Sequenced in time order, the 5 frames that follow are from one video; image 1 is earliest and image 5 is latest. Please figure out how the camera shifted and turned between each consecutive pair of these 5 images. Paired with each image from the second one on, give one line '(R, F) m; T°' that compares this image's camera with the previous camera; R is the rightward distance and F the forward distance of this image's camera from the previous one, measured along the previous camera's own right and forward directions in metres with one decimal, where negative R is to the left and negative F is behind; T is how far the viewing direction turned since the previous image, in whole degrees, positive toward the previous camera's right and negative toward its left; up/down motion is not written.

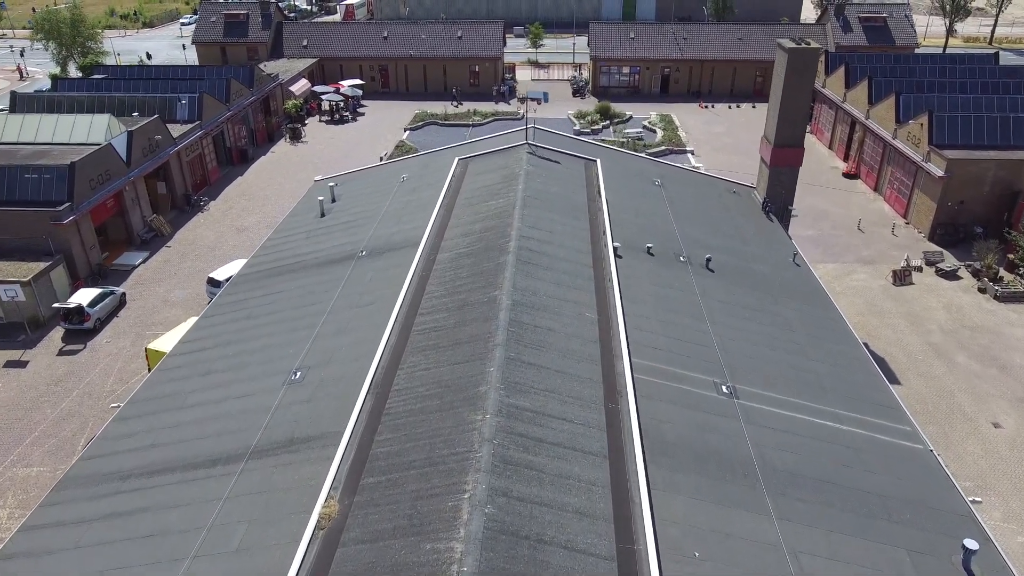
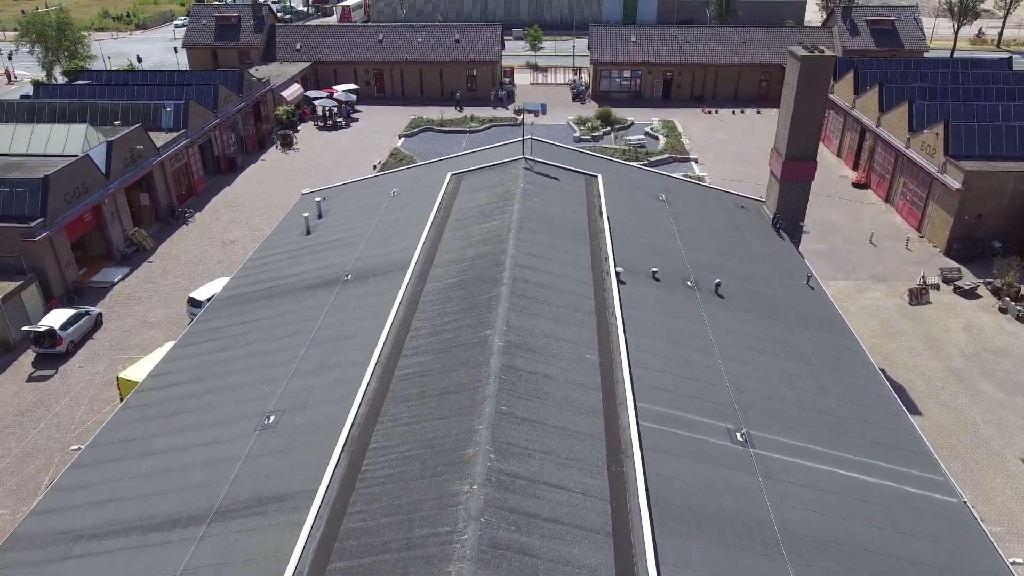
(+0.1, +1.6) m; 0°
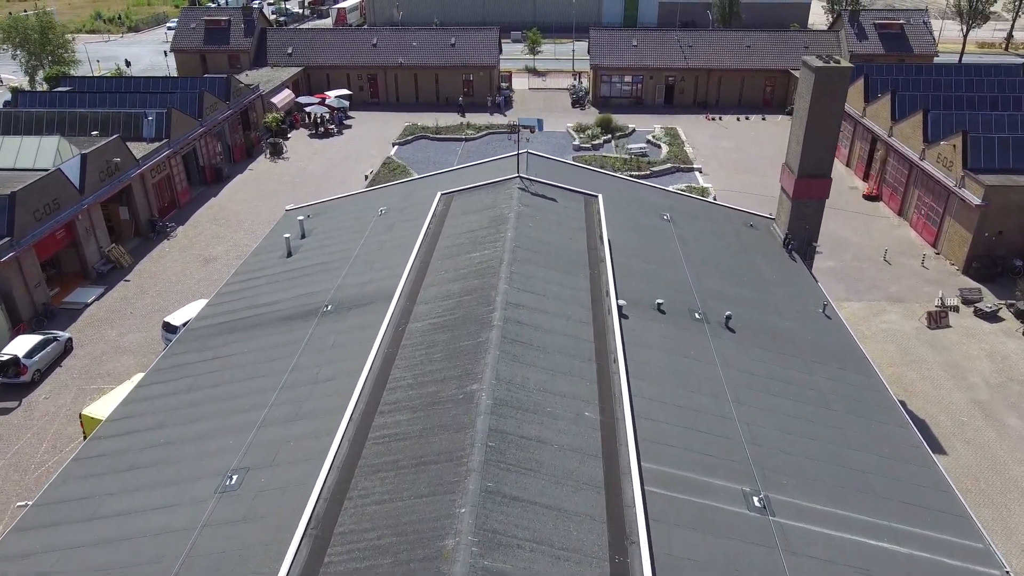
(+0.2, +1.7) m; 0°
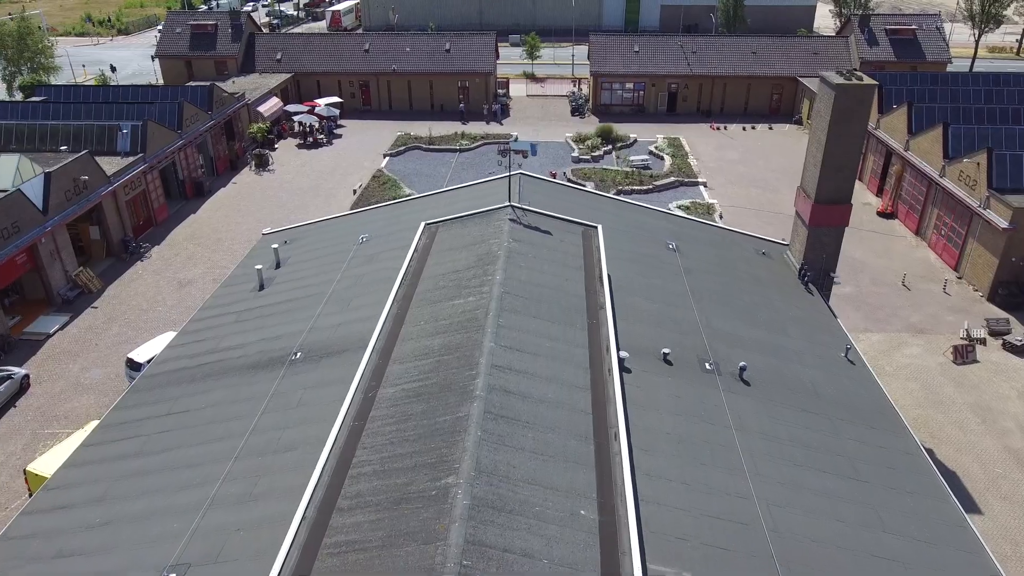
(+0.3, +2.2) m; 0°
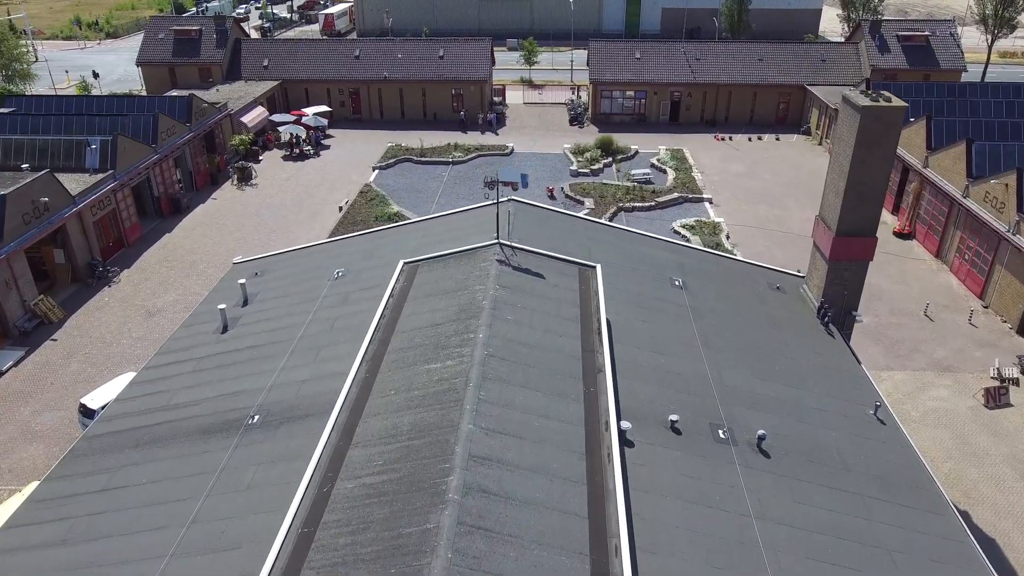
(+0.3, +2.3) m; 0°
